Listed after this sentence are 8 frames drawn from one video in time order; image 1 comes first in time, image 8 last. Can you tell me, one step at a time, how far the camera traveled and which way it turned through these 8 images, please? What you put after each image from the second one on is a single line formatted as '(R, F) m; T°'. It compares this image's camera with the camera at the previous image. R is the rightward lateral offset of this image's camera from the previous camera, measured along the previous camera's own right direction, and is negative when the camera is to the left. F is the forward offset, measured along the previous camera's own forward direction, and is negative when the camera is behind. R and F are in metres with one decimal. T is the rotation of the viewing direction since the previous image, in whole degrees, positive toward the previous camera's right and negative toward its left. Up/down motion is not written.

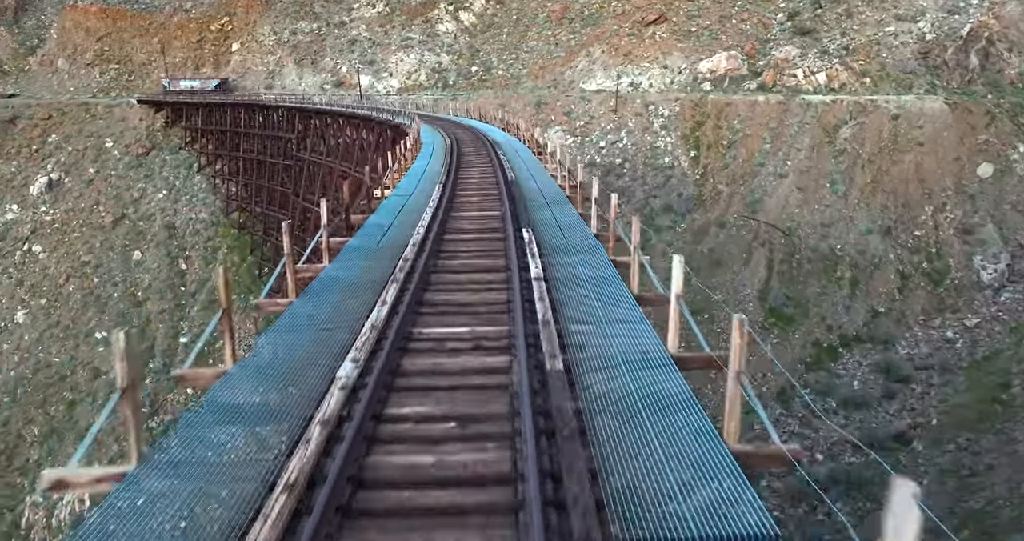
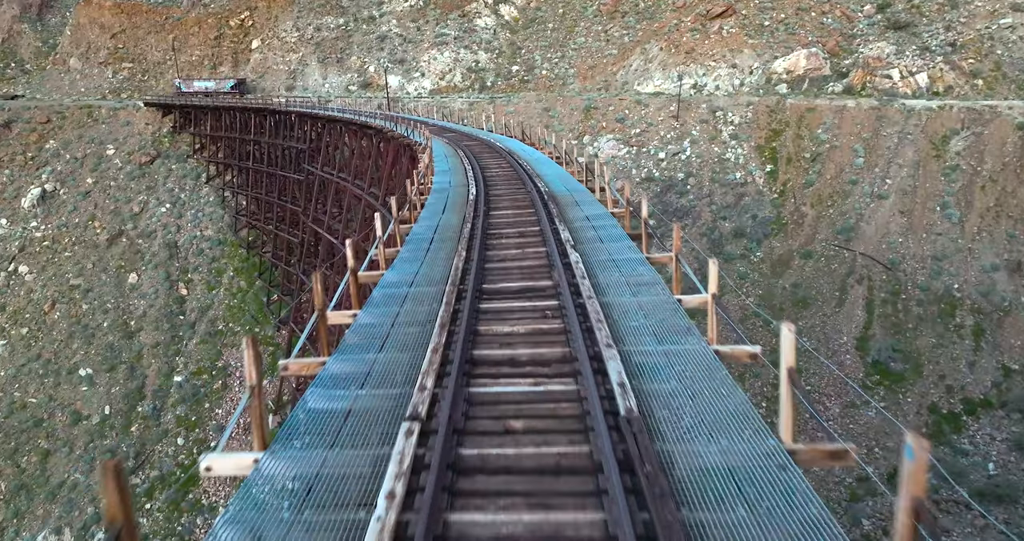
(-0.2, +3.1) m; -3°
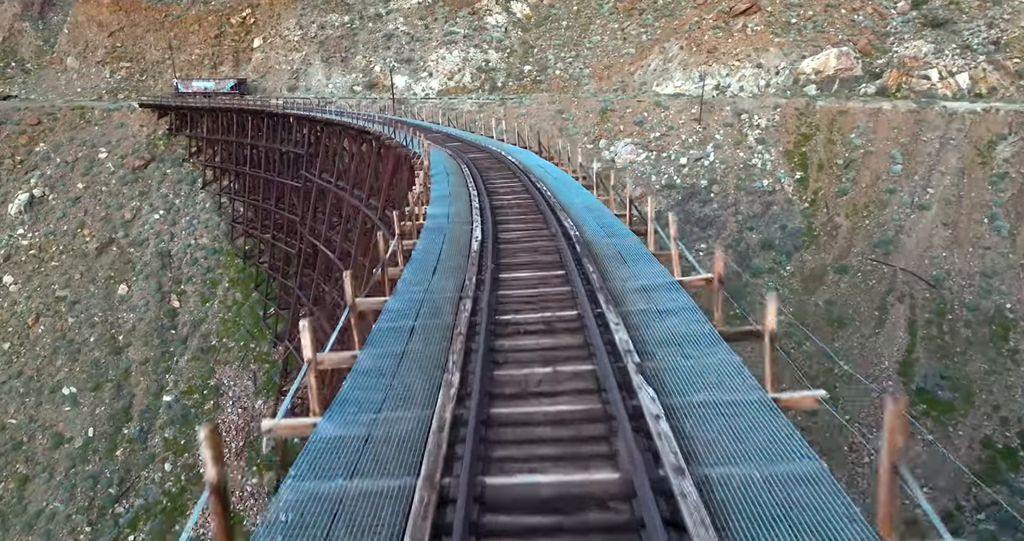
(0.0, +1.2) m; -1°
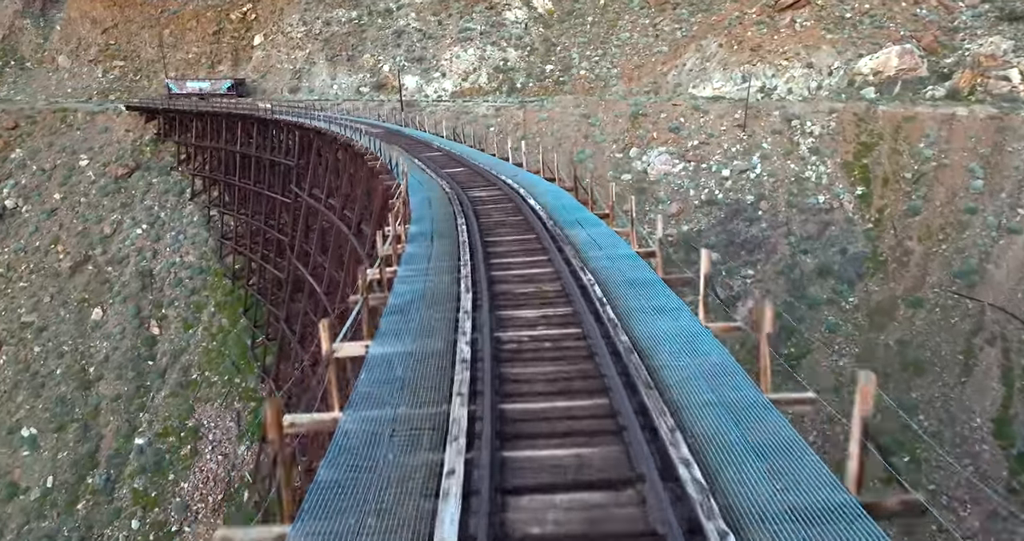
(0.0, +2.2) m; -1°
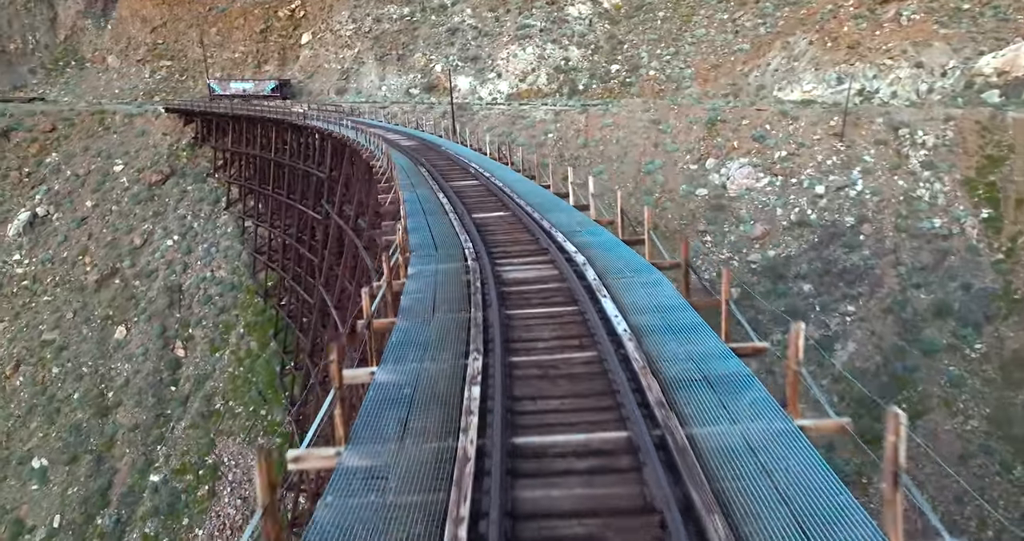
(0.0, +1.9) m; -5°
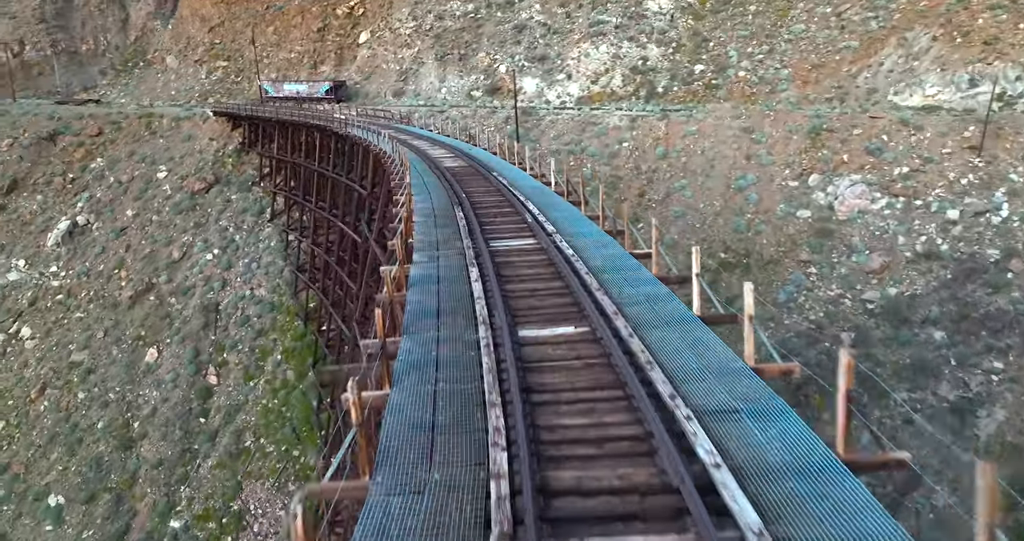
(-0.1, +1.9) m; -5°
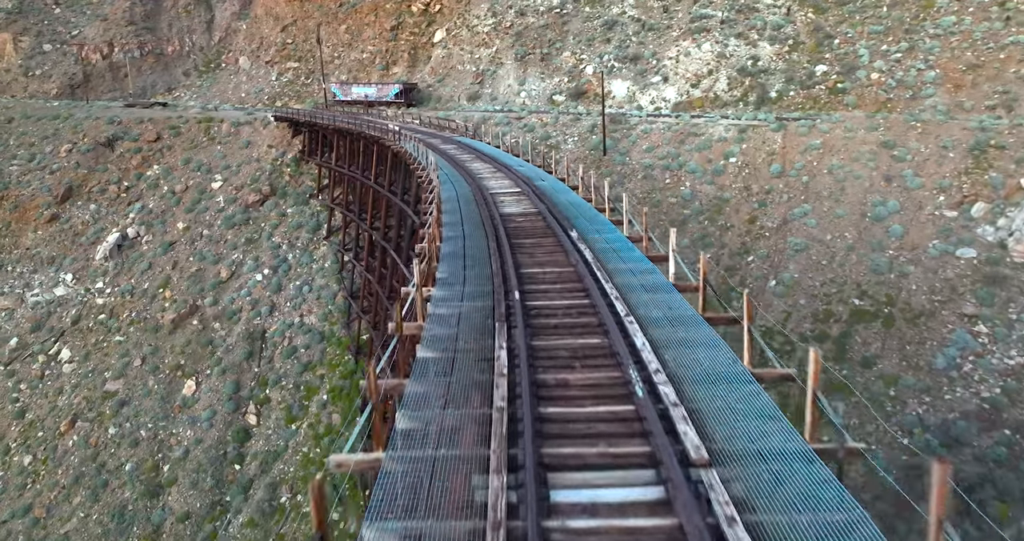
(0.0, +2.2) m; -6°
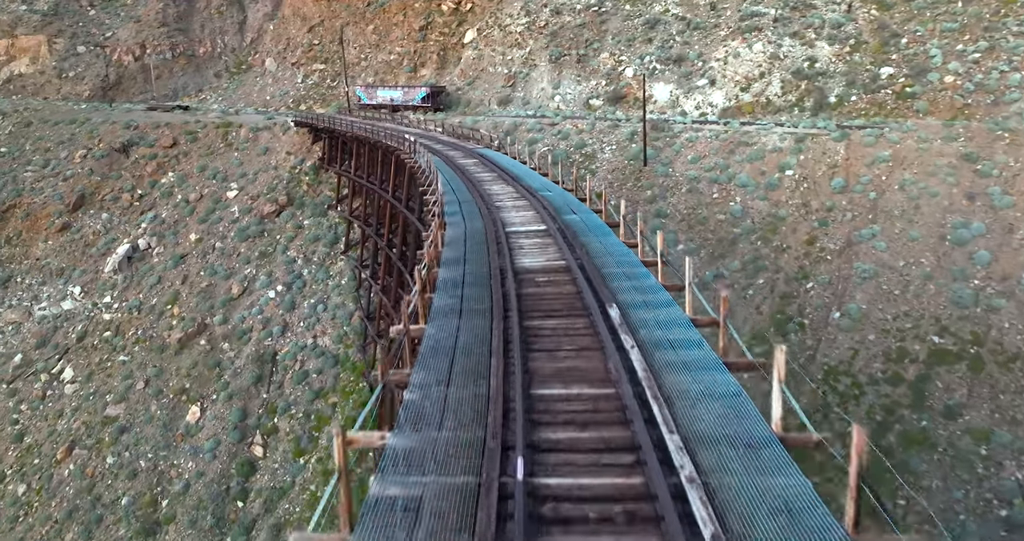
(+0.1, +1.2) m; -3°
